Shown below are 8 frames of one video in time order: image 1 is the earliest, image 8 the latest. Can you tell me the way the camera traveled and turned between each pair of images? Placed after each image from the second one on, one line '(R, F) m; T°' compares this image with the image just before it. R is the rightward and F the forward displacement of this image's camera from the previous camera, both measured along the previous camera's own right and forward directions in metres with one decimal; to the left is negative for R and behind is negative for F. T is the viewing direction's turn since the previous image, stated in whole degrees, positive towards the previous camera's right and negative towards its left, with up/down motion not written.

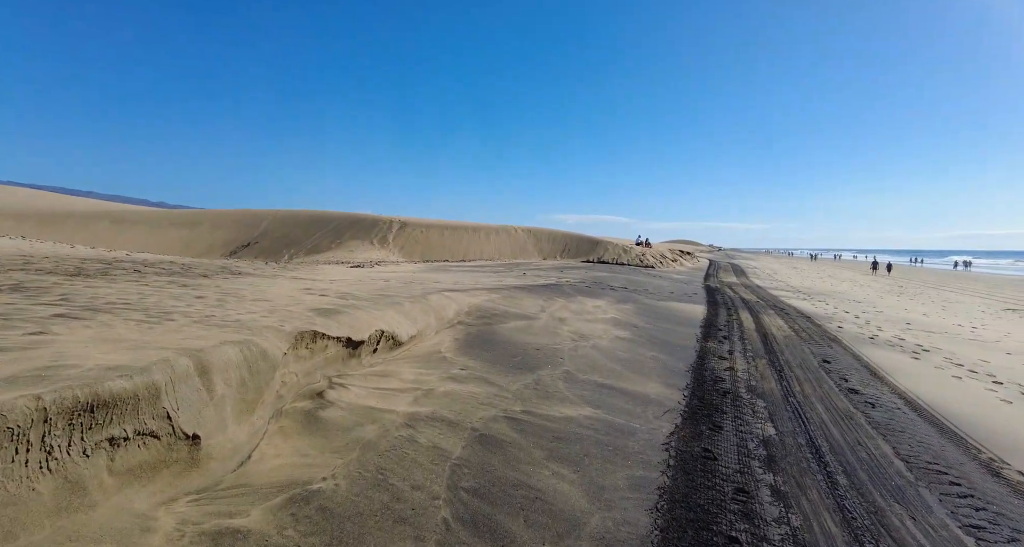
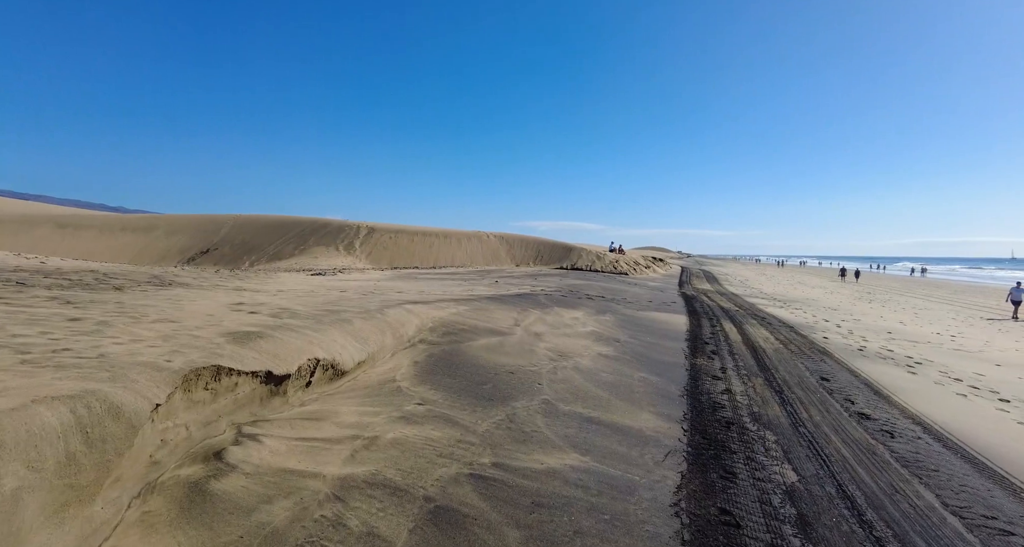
(+0.1, +0.9) m; +3°
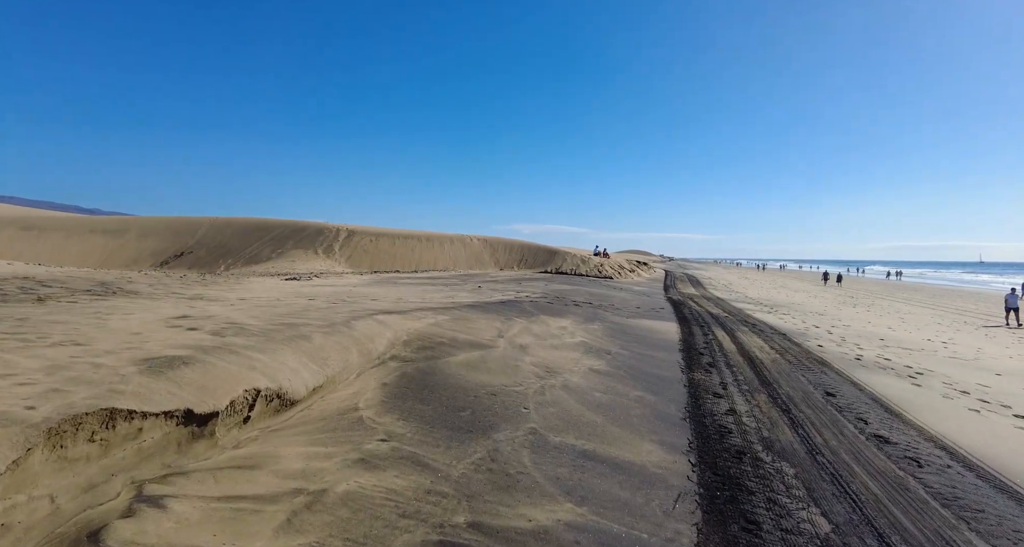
(0.0, +0.6) m; +2°
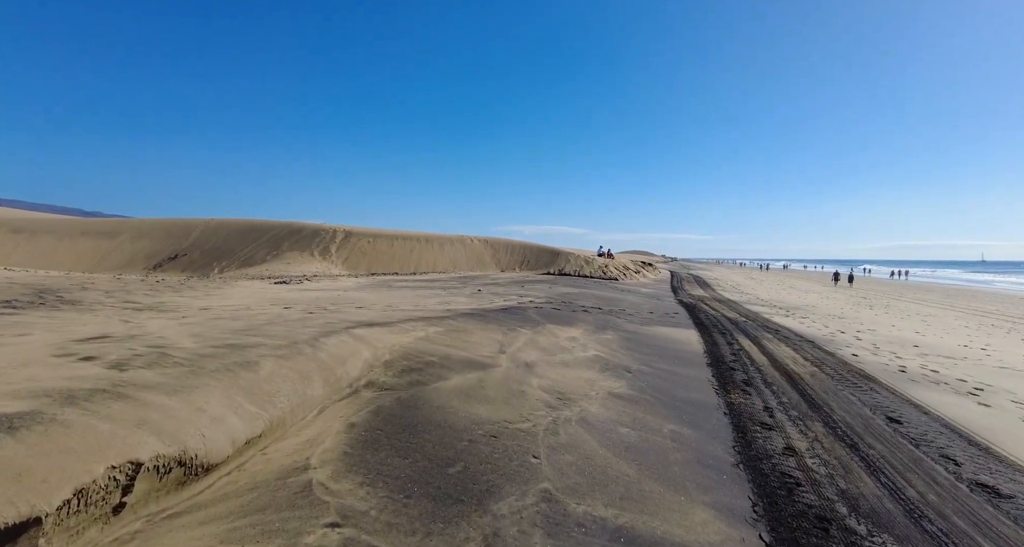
(0.0, +1.1) m; 0°
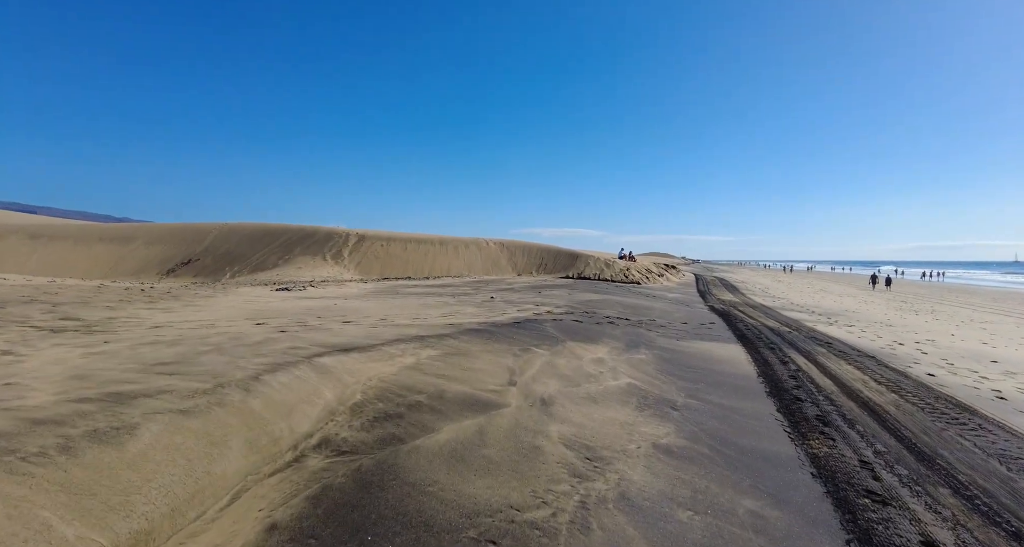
(+0.1, +1.3) m; -2°
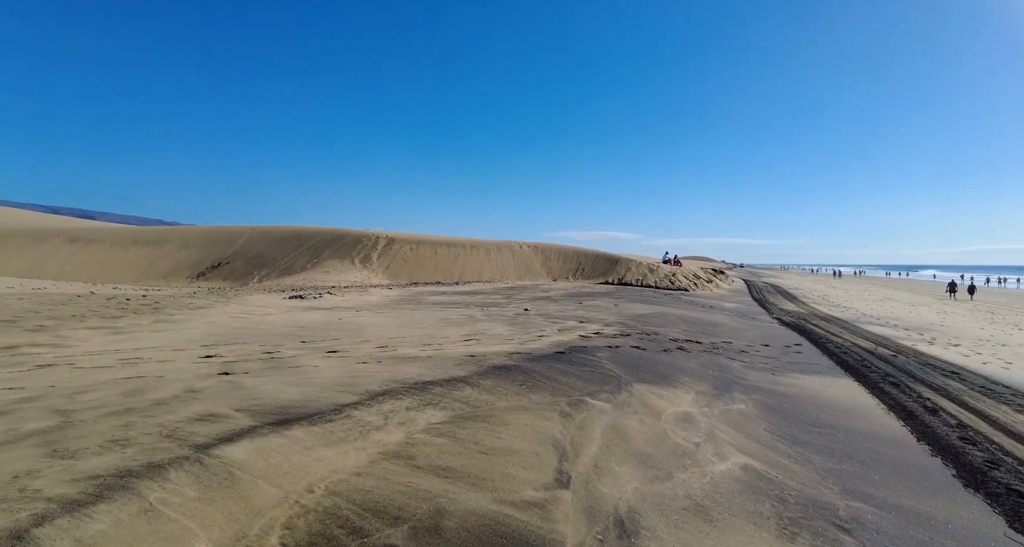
(-0.1, +2.0) m; -4°
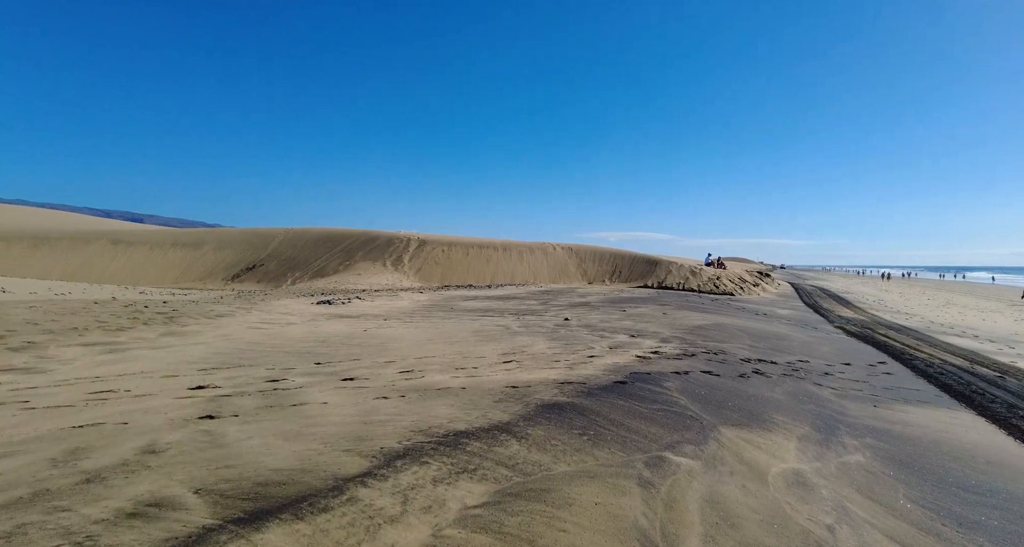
(-0.2, +1.0) m; -4°
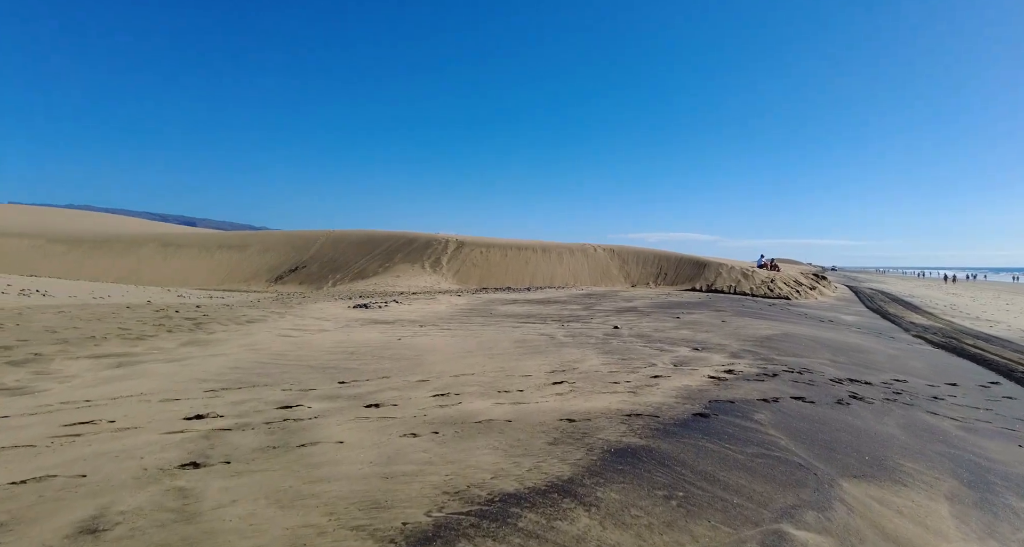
(-0.2, +0.8) m; -5°
